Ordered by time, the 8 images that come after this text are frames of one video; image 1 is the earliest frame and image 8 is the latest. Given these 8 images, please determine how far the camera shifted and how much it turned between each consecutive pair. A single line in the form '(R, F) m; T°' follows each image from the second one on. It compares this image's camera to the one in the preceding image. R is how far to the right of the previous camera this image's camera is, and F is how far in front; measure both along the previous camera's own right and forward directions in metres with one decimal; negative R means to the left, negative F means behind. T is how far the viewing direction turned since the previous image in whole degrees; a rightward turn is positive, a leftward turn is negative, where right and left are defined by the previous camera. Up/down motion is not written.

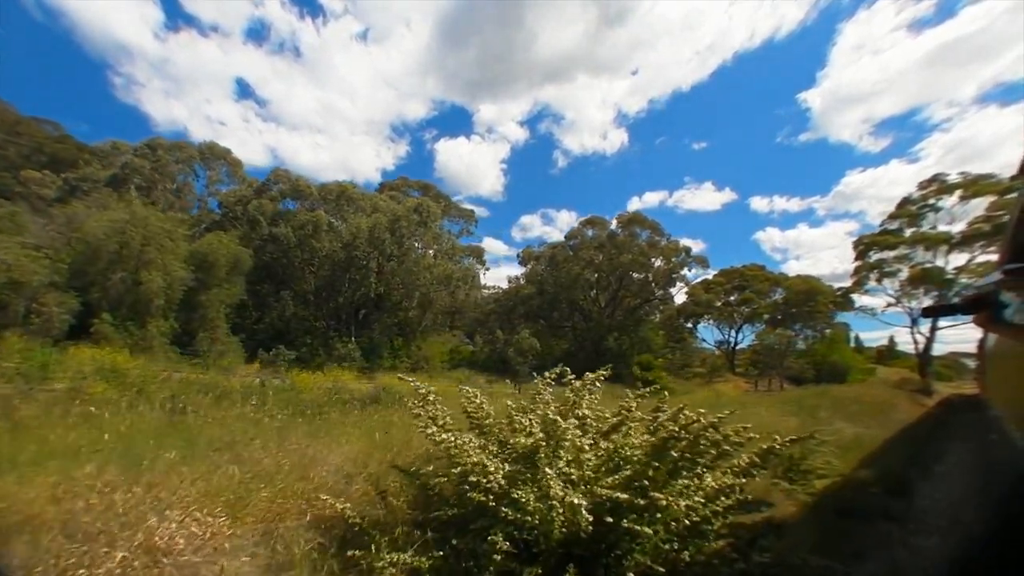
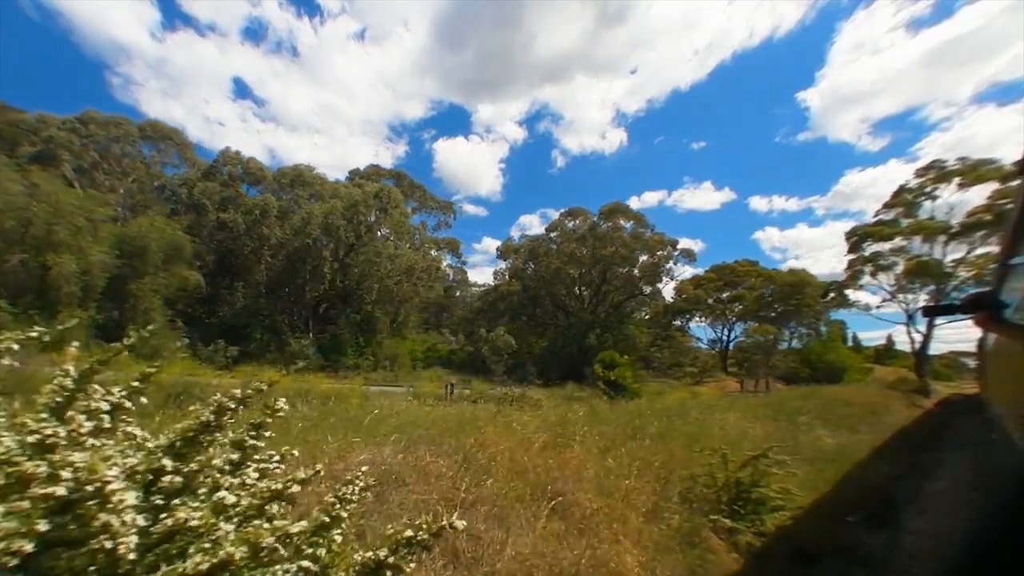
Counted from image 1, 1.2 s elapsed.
(+1.3, +1.5) m; 0°
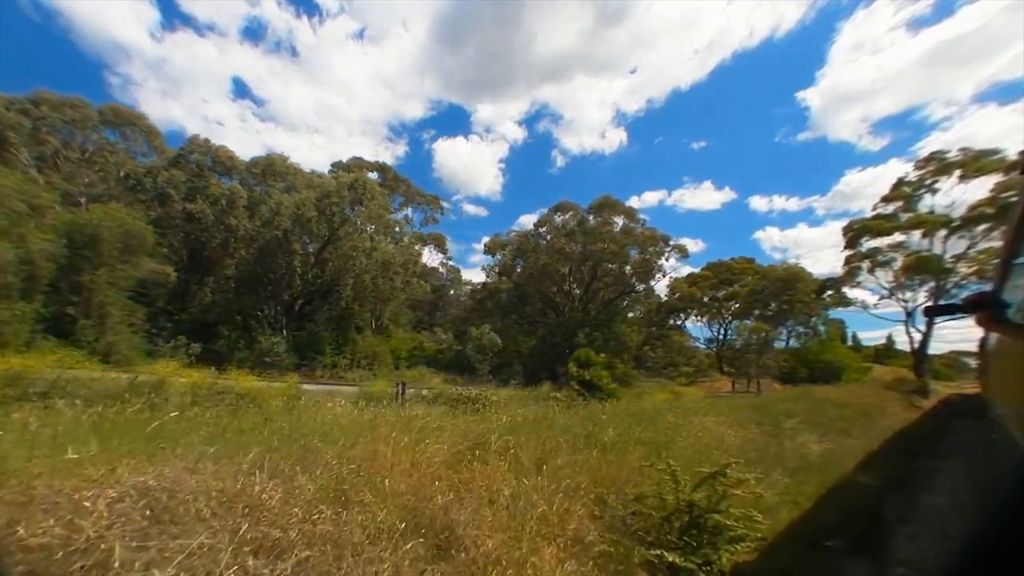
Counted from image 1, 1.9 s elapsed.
(+0.7, +0.9) m; 0°
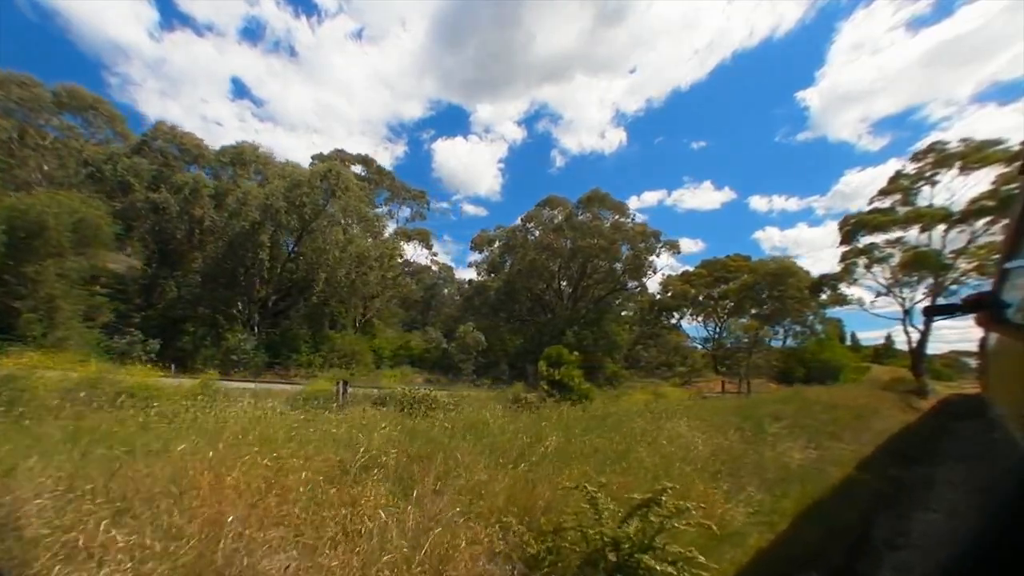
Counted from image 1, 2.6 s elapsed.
(+0.7, +0.8) m; 0°
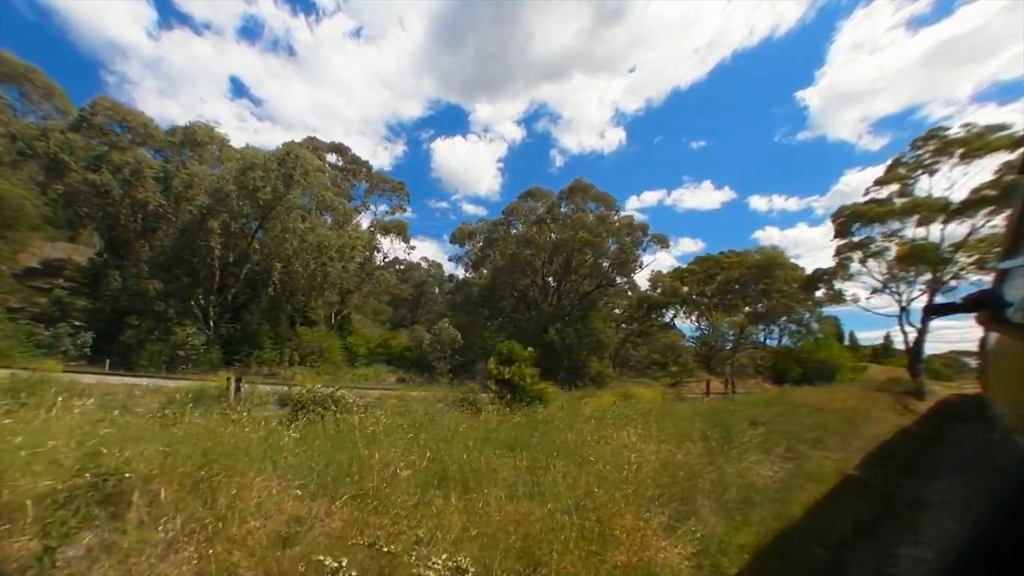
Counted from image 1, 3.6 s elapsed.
(+1.0, +1.2) m; 0°
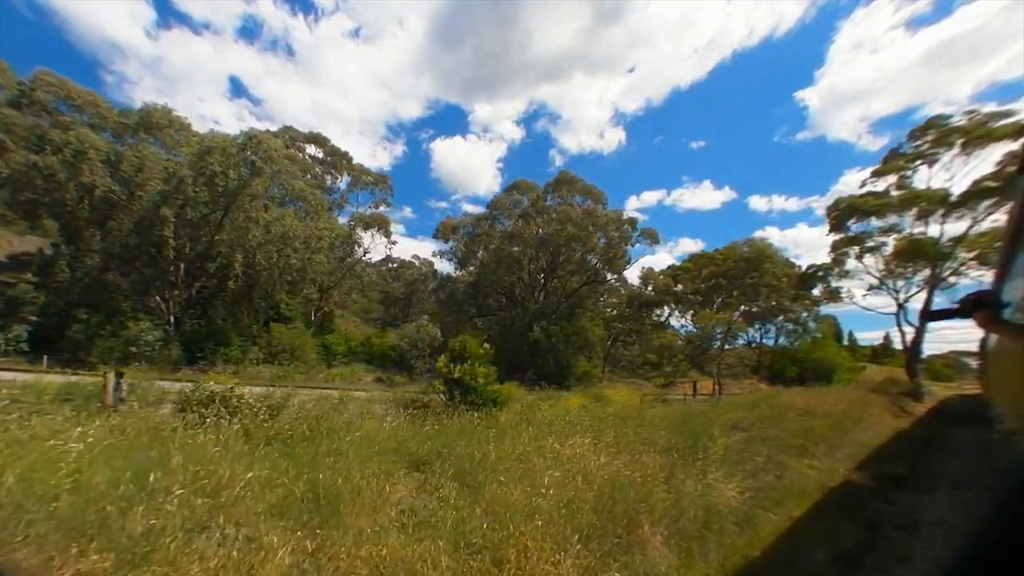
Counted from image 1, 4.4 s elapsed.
(+0.8, +0.9) m; 0°
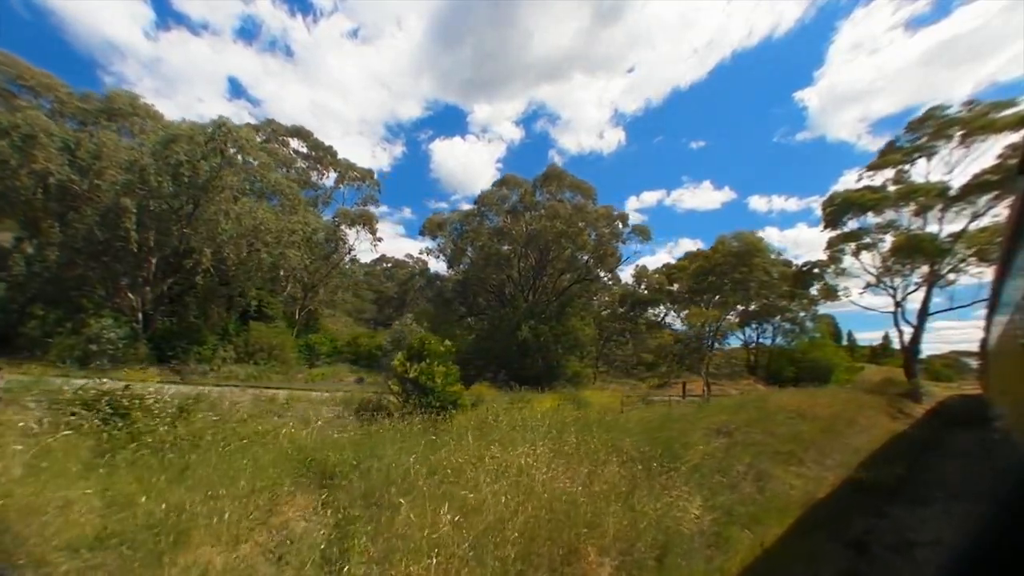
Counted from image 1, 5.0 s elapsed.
(+0.6, +0.7) m; 0°
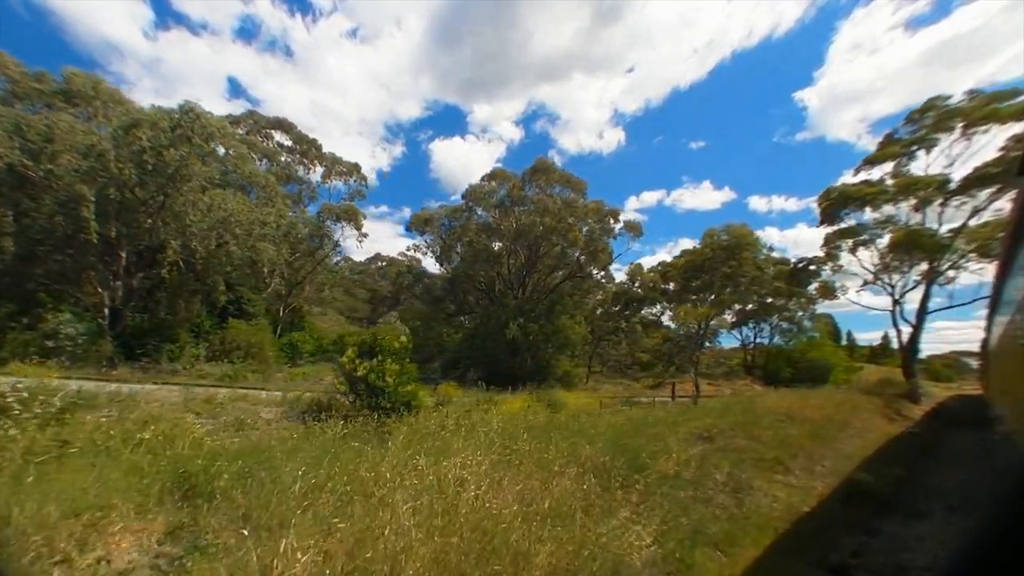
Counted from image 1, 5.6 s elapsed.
(+0.6, +0.7) m; 0°
